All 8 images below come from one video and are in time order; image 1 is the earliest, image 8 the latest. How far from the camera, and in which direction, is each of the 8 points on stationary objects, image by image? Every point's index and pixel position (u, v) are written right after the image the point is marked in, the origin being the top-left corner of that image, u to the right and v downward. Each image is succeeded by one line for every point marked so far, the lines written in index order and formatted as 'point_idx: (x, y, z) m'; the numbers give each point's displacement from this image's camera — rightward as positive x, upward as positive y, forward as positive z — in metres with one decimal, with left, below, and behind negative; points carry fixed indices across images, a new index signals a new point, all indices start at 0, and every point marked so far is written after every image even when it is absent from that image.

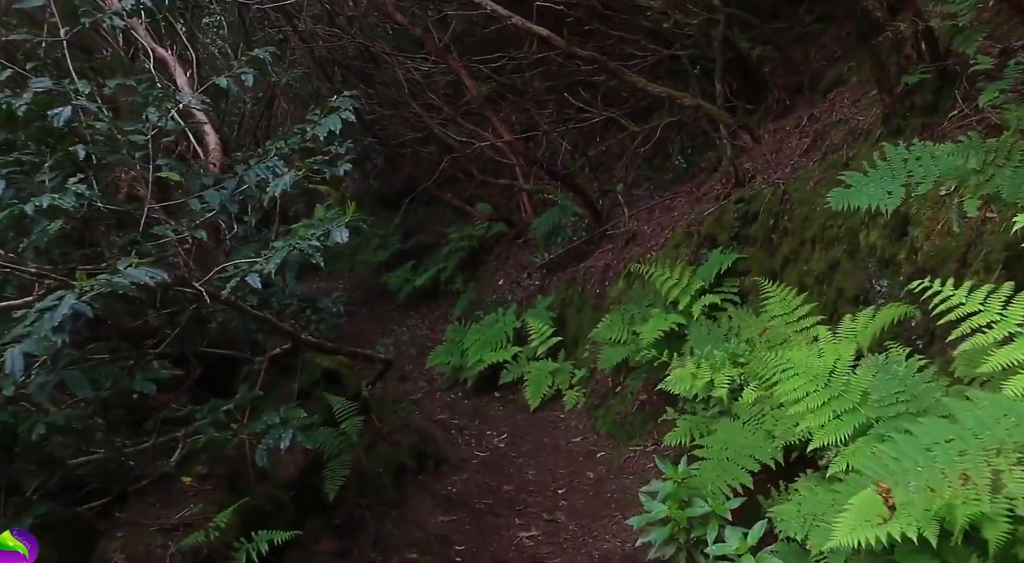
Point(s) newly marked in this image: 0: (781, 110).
0: (+2.6, +1.7, +8.9) m
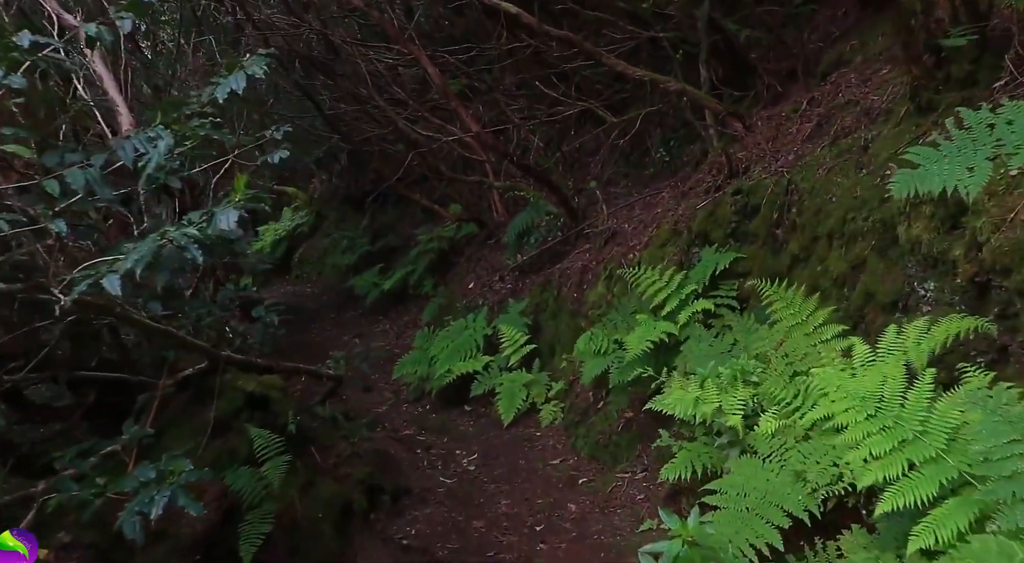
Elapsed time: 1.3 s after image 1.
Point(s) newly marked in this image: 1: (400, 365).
0: (+2.3, +1.7, +8.1) m
1: (-1.3, -1.0, +10.8) m
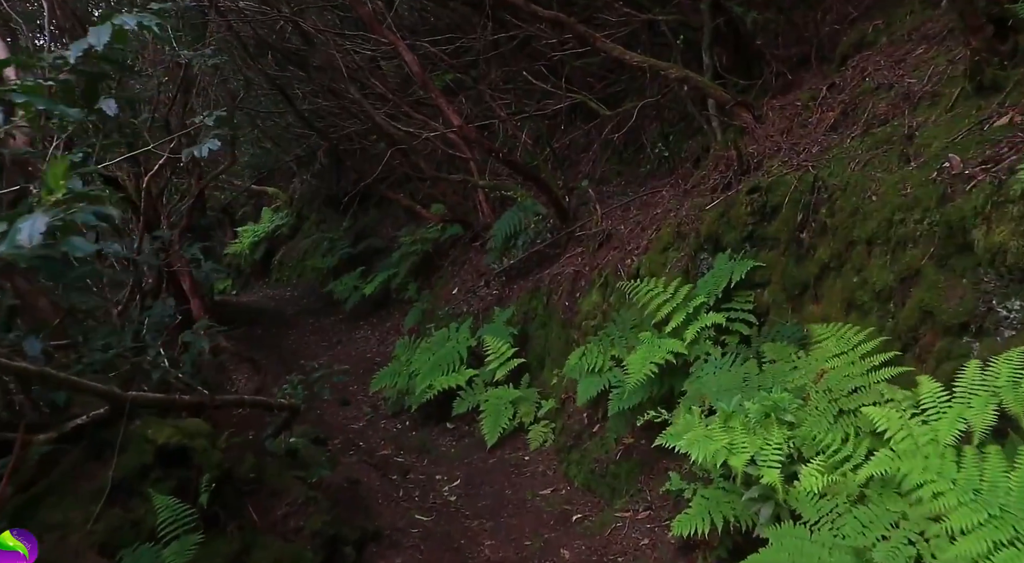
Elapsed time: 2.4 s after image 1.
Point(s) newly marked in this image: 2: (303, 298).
0: (+2.2, +1.6, +7.4) m
1: (-1.5, -1.1, +10.0) m
2: (-3.6, -0.3, +15.8) m
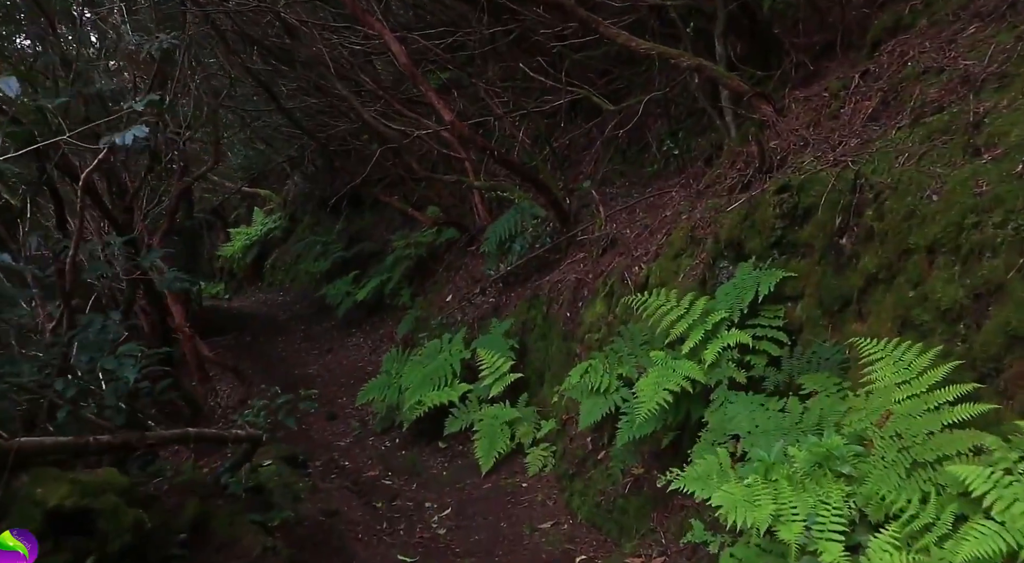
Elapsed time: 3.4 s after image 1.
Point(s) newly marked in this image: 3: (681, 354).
0: (+2.2, +1.5, +6.7) m
1: (-1.5, -1.1, +9.3) m
2: (-3.6, -0.4, +15.2) m
3: (+0.9, -0.4, +4.8) m
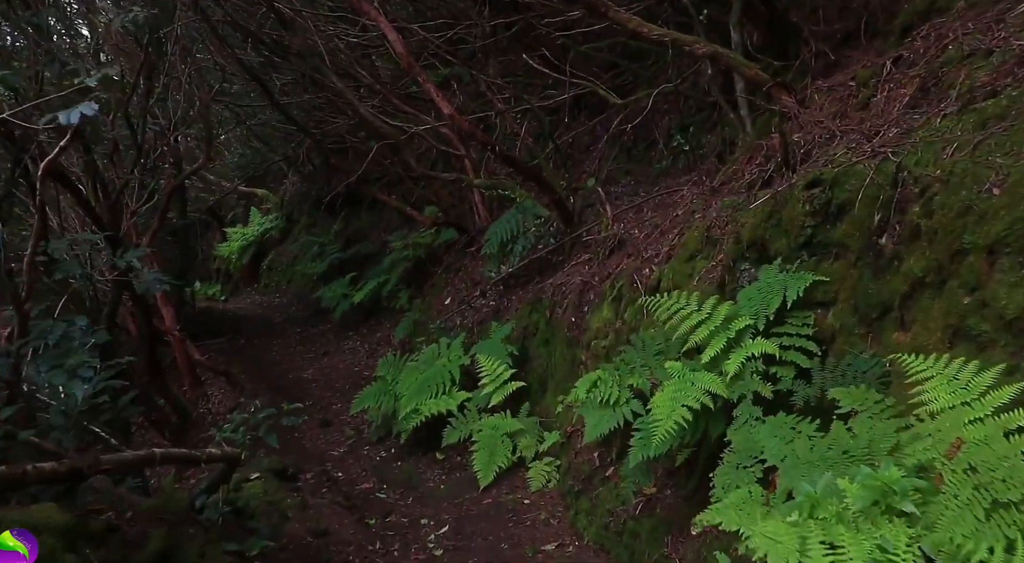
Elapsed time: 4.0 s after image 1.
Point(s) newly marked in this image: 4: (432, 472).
0: (+2.2, +1.5, +6.3) m
1: (-1.5, -1.2, +8.9) m
2: (-3.6, -0.4, +14.8) m
3: (+0.9, -0.4, +4.4) m
4: (-0.7, -1.6, +7.6) m
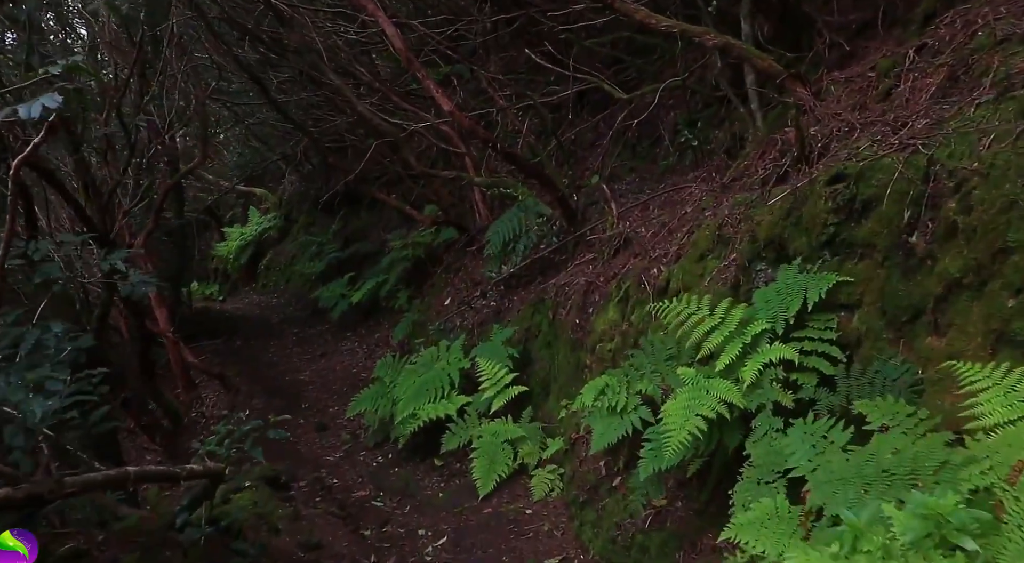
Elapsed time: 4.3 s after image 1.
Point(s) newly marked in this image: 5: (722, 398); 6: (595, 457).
0: (+2.2, +1.5, +6.1) m
1: (-1.5, -1.2, +8.7) m
2: (-3.6, -0.4, +14.5) m
3: (+0.9, -0.4, +4.1) m
4: (-0.7, -1.6, +7.3) m
5: (+0.9, -0.5, +3.9) m
6: (+0.5, -1.0, +5.2) m
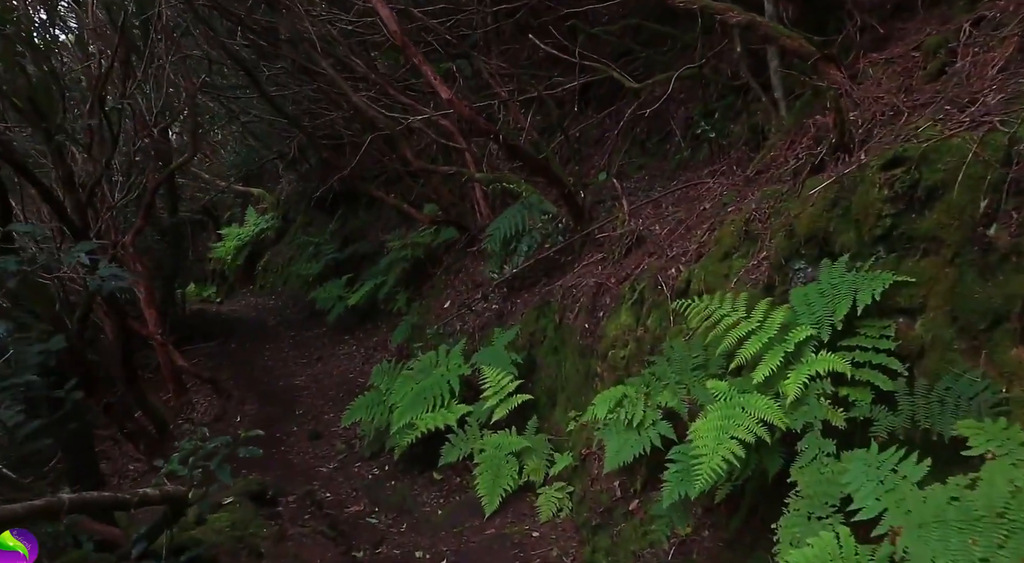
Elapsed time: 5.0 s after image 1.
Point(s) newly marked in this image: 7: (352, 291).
0: (+2.2, +1.5, +5.6) m
1: (-1.5, -1.2, +8.2) m
2: (-3.6, -0.4, +14.0) m
3: (+0.9, -0.4, +3.6) m
4: (-0.6, -1.6, +6.8) m
5: (+0.9, -0.5, +3.4) m
6: (+0.5, -1.0, +4.7) m
7: (-2.1, -0.1, +12.0) m
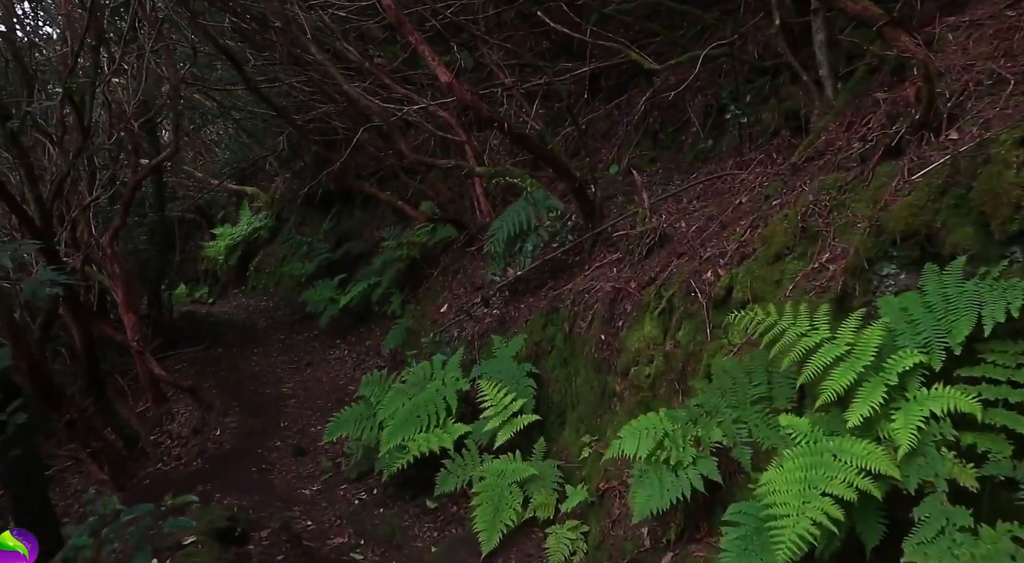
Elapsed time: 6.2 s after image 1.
0: (+2.3, +1.5, +4.8) m
1: (-1.4, -1.2, +7.3) m
2: (-3.5, -0.4, +13.2) m
3: (+1.0, -0.4, +2.8) m
4: (-0.6, -1.6, +6.0) m
5: (+1.0, -0.5, +2.6) m
6: (+0.5, -1.0, +3.9) m
7: (-2.1, -0.2, +11.2) m
